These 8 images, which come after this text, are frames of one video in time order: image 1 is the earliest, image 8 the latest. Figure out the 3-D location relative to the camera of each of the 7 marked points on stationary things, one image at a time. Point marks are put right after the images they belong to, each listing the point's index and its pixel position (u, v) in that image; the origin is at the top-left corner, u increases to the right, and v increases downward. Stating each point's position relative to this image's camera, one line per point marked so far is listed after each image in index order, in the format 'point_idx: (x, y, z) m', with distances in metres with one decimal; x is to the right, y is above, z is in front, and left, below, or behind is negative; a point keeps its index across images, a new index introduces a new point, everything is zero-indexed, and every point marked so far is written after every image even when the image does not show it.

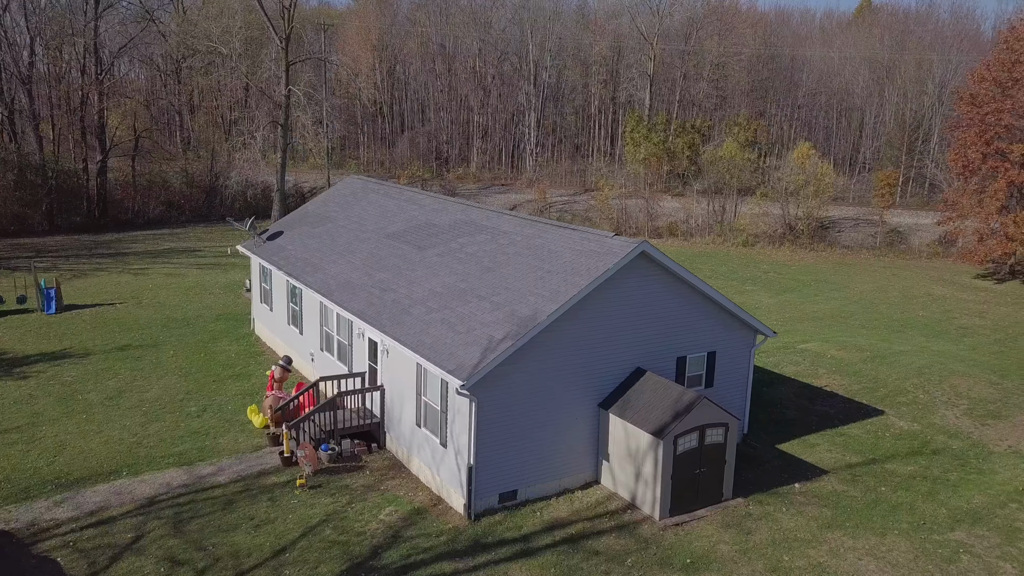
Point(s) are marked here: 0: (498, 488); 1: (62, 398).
0: (-0.2, -2.9, +12.2) m
1: (-9.2, -2.2, +17.0) m
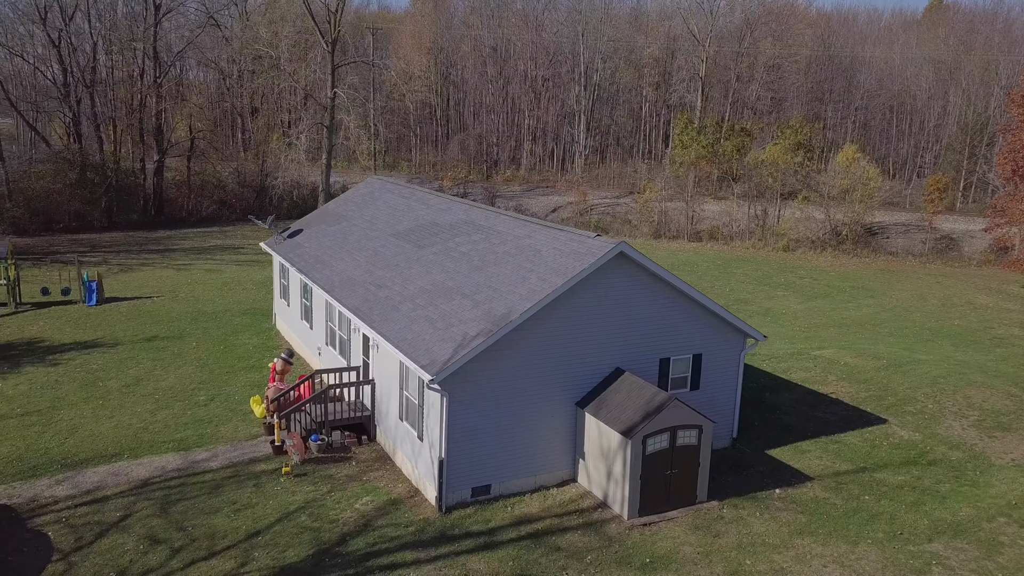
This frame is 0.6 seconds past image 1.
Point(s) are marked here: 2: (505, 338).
0: (-0.6, -2.9, +12.4) m
1: (-9.2, -2.1, +17.9) m
2: (-0.1, -0.7, +12.1) m
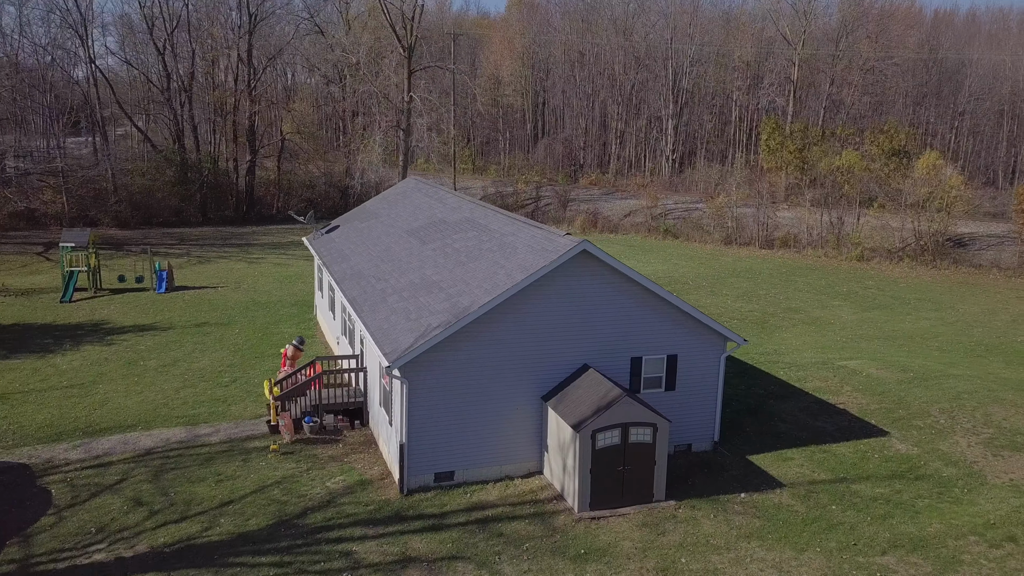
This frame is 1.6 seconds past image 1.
0: (-1.2, -2.8, +13.0) m
1: (-9.0, -1.7, +19.5) m
2: (-0.7, -0.6, +12.6) m
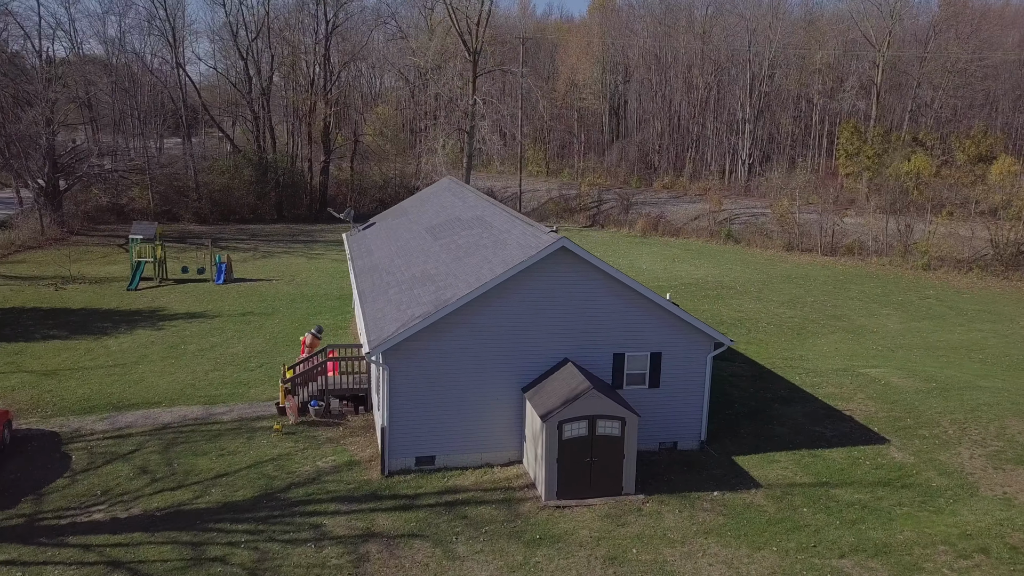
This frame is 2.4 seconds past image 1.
0: (-1.6, -2.7, +13.5) m
1: (-8.6, -1.5, +20.9) m
2: (-1.1, -0.5, +13.1) m
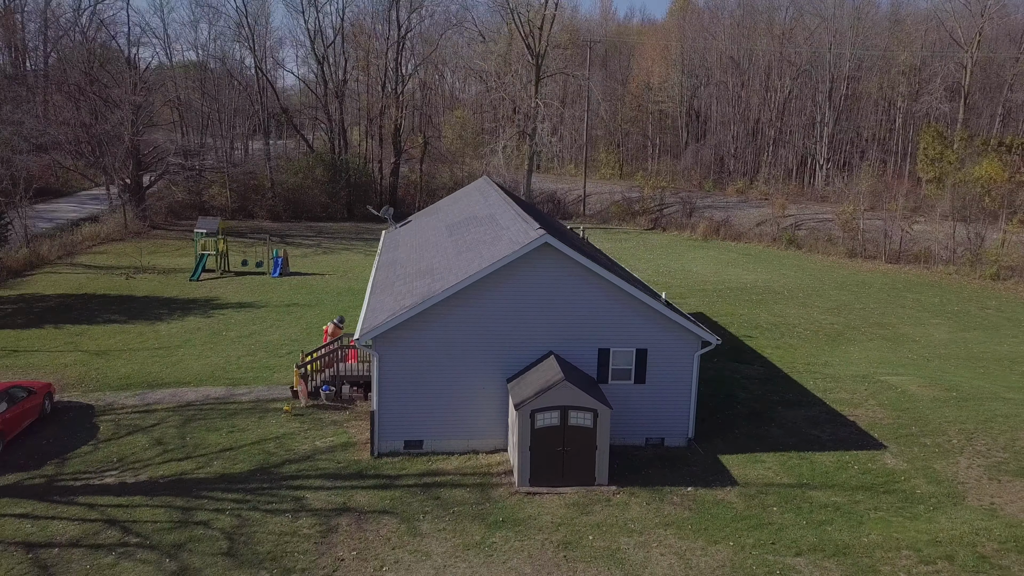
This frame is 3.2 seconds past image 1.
0: (-1.9, -2.5, +14.2) m
1: (-8.0, -1.2, +22.3) m
2: (-1.3, -0.4, +13.8) m
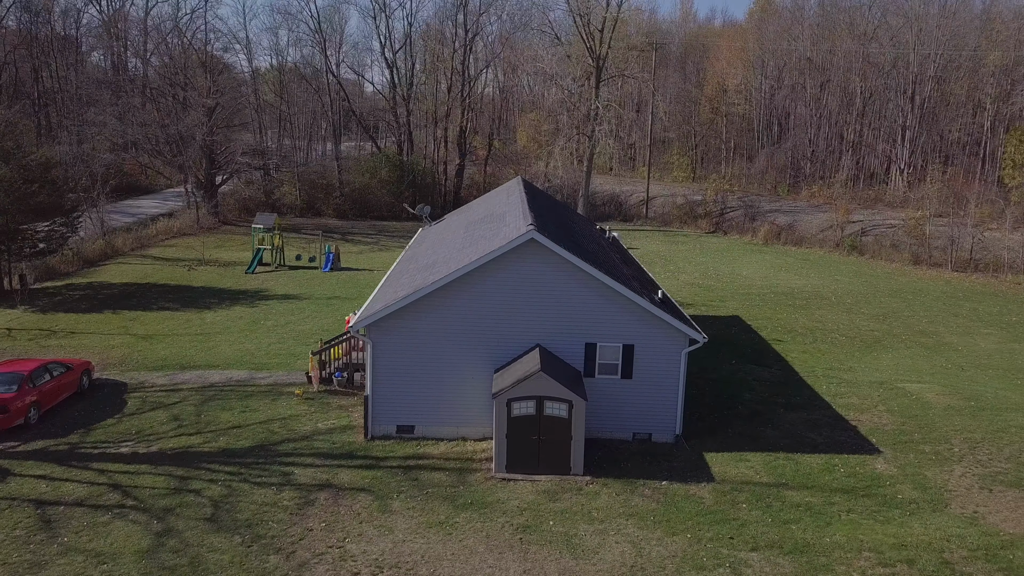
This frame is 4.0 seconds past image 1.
0: (-2.1, -2.4, +14.9) m
1: (-7.3, -0.9, +23.6) m
2: (-1.6, -0.2, +14.4) m
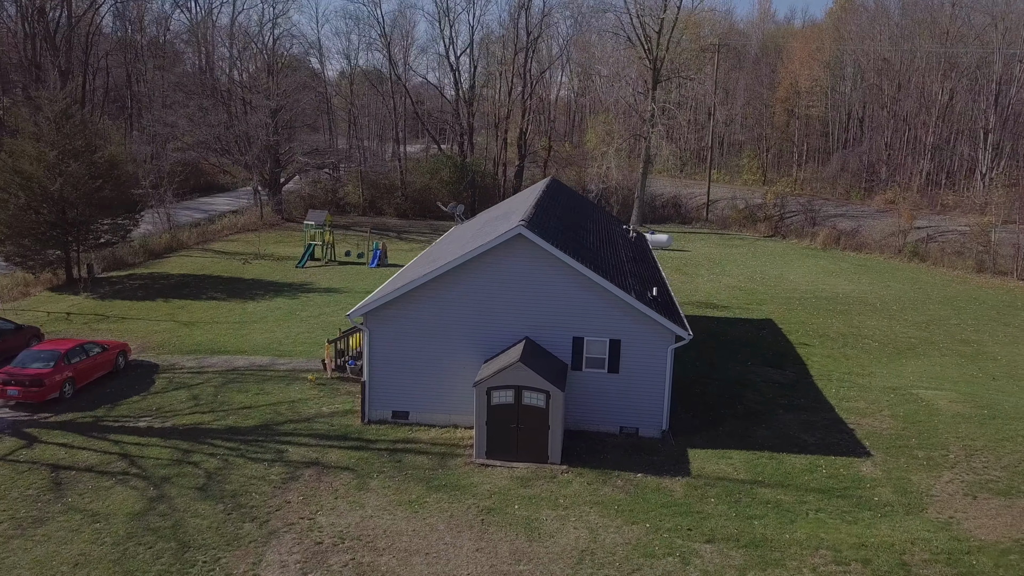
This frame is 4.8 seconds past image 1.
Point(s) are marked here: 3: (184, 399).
0: (-2.2, -2.2, +15.6) m
1: (-6.6, -0.7, +24.7) m
2: (-1.7, -0.1, +15.0) m
3: (-6.7, -2.3, +16.9) m
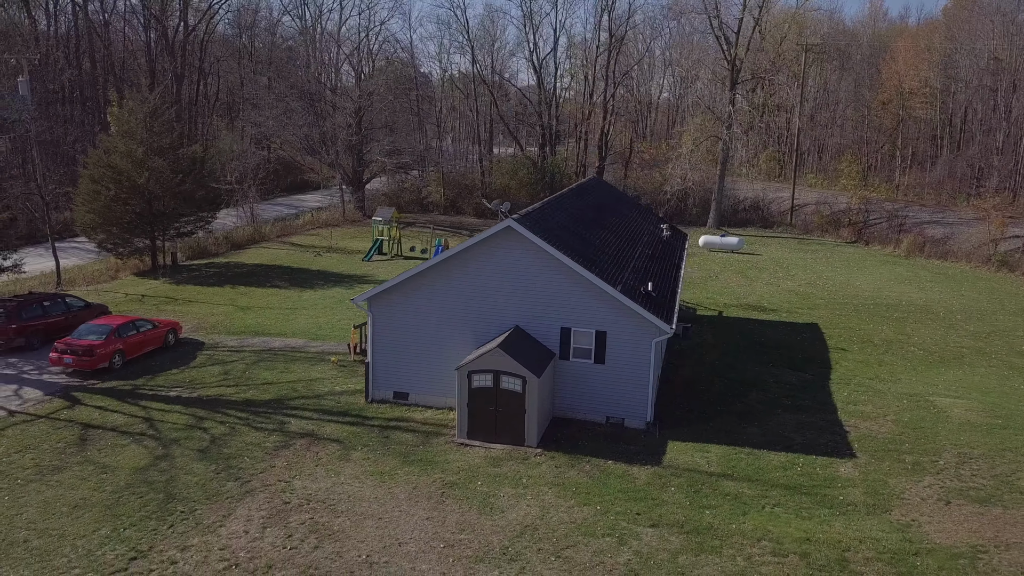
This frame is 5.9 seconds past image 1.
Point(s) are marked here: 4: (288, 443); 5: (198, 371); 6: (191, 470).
0: (-2.4, -2.0, +16.5) m
1: (-5.4, -0.4, +26.2) m
2: (-1.9, +0.1, +15.9) m
3: (-6.6, -1.9, +18.4) m
4: (-3.9, -2.7, +14.5) m
5: (-7.0, -1.9, +18.7) m
6: (-5.2, -2.9, +13.4) m
